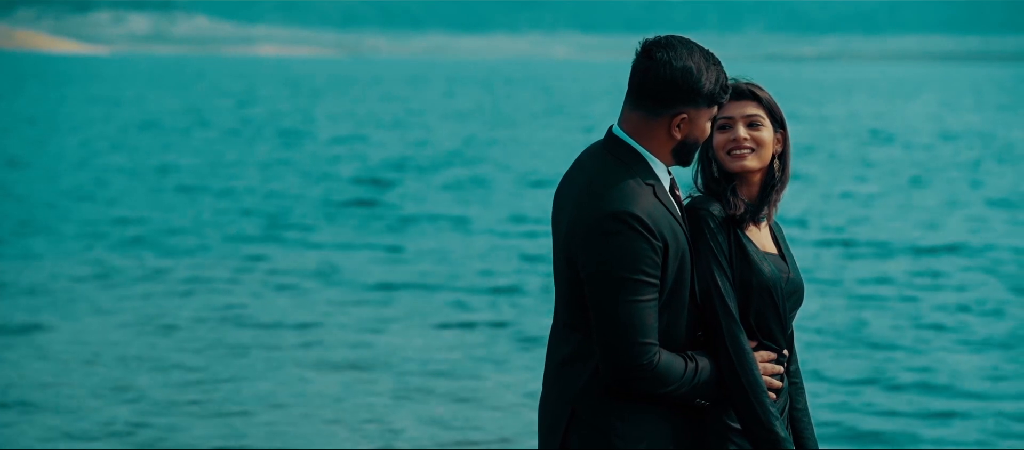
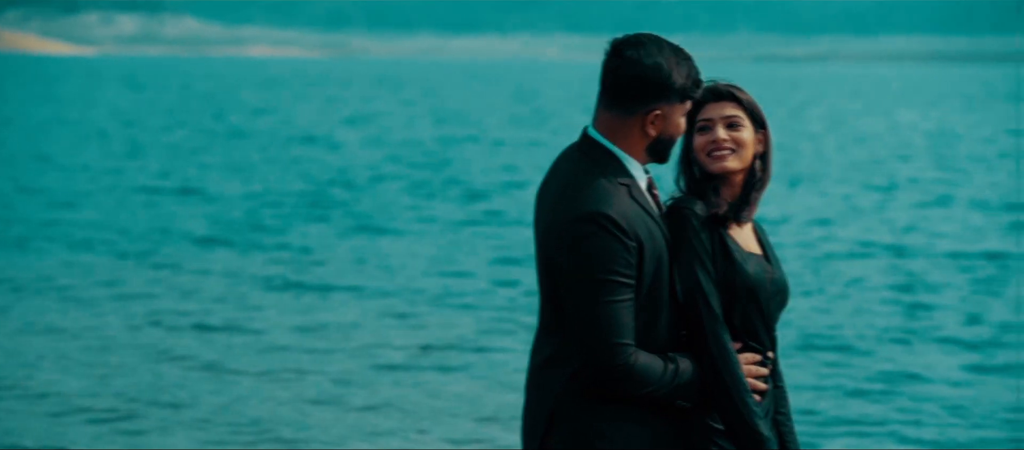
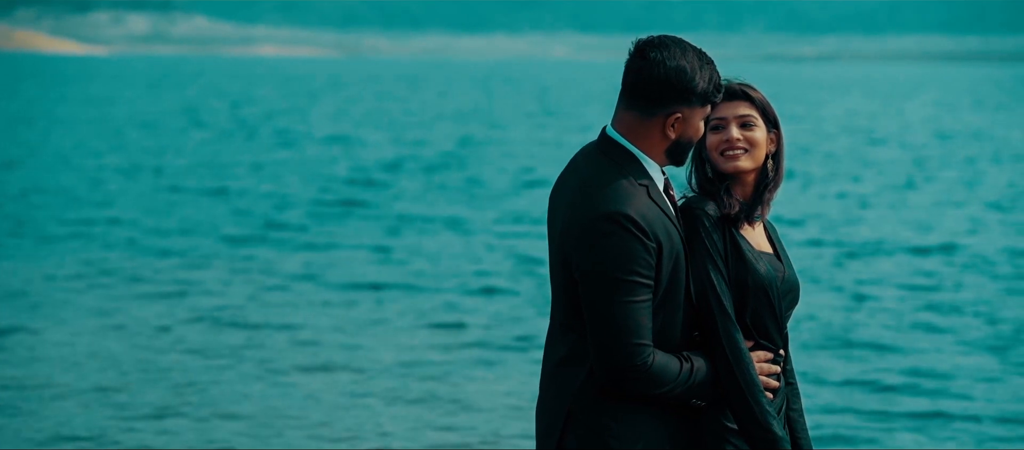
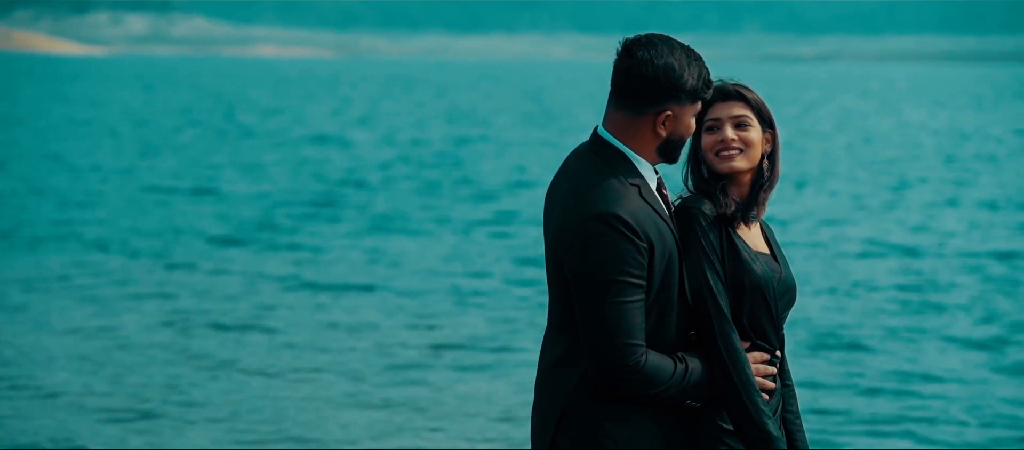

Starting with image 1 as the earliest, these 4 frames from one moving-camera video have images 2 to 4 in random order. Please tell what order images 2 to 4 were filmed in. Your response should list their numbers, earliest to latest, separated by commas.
3, 4, 2
